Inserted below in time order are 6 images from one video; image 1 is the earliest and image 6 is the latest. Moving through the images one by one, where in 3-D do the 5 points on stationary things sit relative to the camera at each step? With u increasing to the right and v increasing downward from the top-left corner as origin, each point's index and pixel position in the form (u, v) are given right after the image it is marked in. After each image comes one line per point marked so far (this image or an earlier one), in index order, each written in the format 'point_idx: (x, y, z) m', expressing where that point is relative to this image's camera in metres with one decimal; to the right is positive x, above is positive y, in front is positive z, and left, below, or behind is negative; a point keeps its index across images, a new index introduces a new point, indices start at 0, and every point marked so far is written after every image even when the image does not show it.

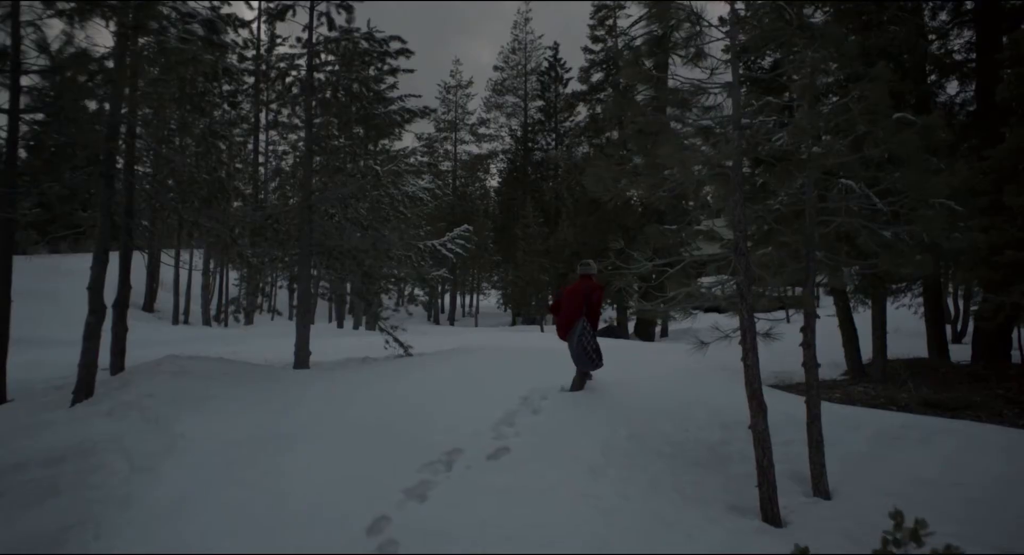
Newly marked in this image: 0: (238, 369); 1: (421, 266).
0: (-4.5, -1.5, +10.5) m
1: (-2.1, +0.3, +14.6) m
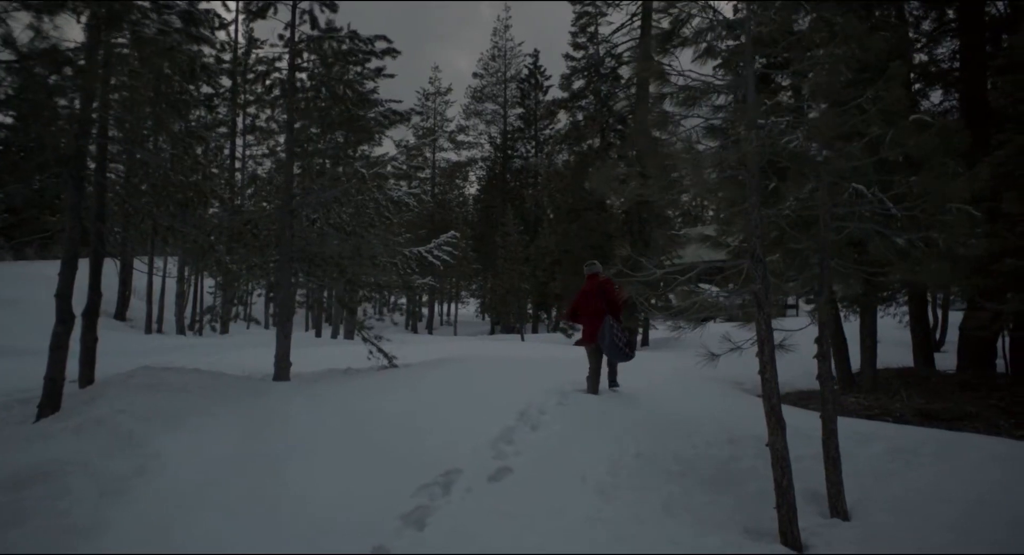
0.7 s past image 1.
0: (-4.6, -1.6, +9.9) m
1: (-2.4, +0.1, +14.2) m
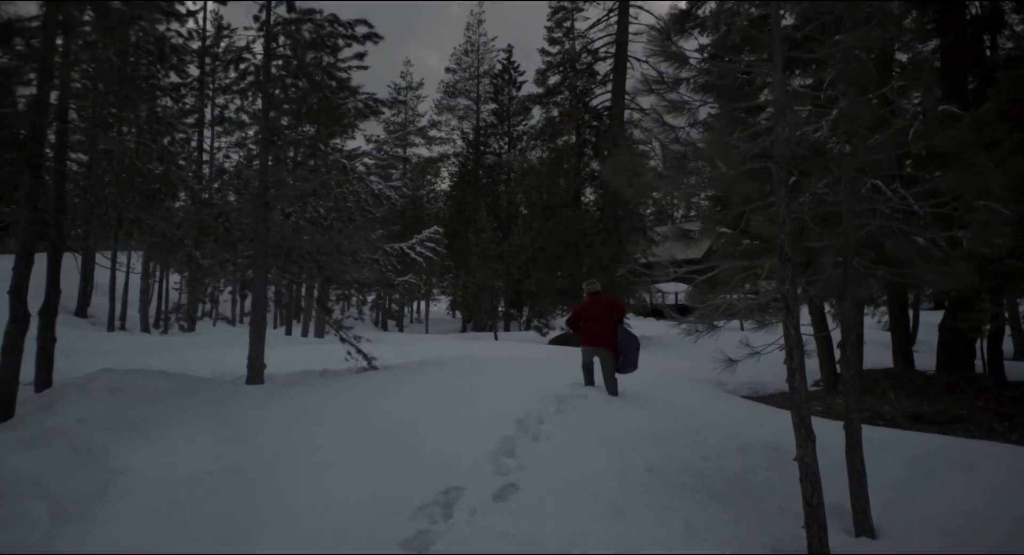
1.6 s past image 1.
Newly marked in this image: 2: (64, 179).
0: (-4.8, -1.5, +9.3) m
1: (-2.7, +0.1, +13.6) m
2: (-6.5, +1.4, +9.2) m
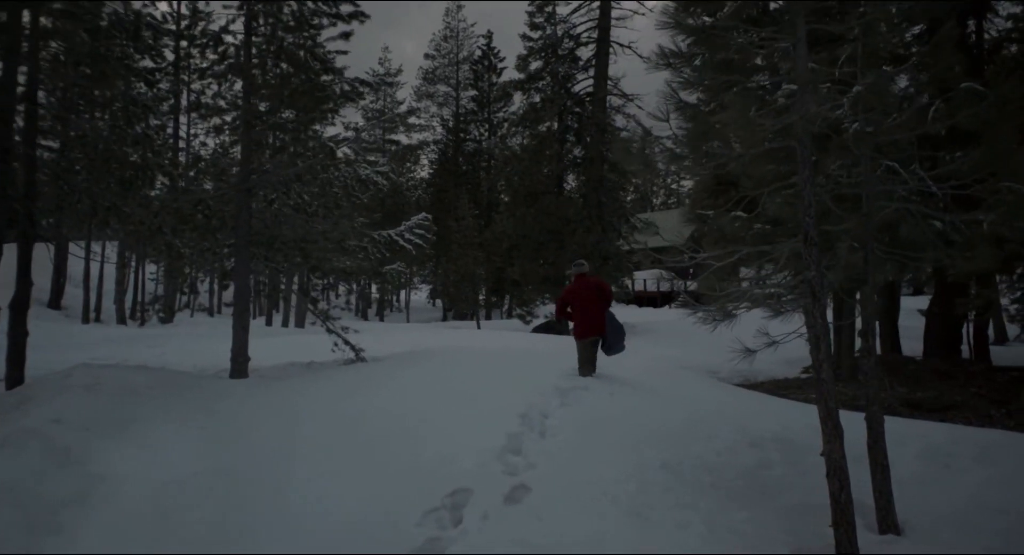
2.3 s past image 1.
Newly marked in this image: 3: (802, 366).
0: (-4.8, -1.4, +8.8) m
1: (-2.8, +0.4, +13.2) m
2: (-6.5, +1.5, +8.7) m
3: (+6.3, -2.0, +14.4) m
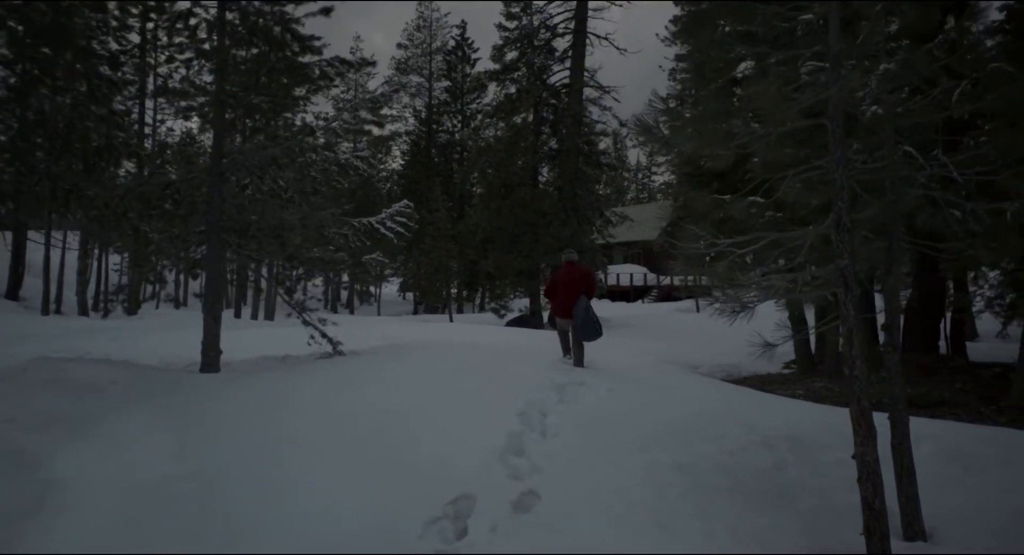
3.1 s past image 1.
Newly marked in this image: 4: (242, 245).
0: (-4.9, -1.2, +8.2) m
1: (-3.1, +0.5, +12.7) m
2: (-6.6, +1.7, +8.0) m
3: (+6.0, -1.9, +14.2) m
4: (-4.2, +0.5, +10.0) m
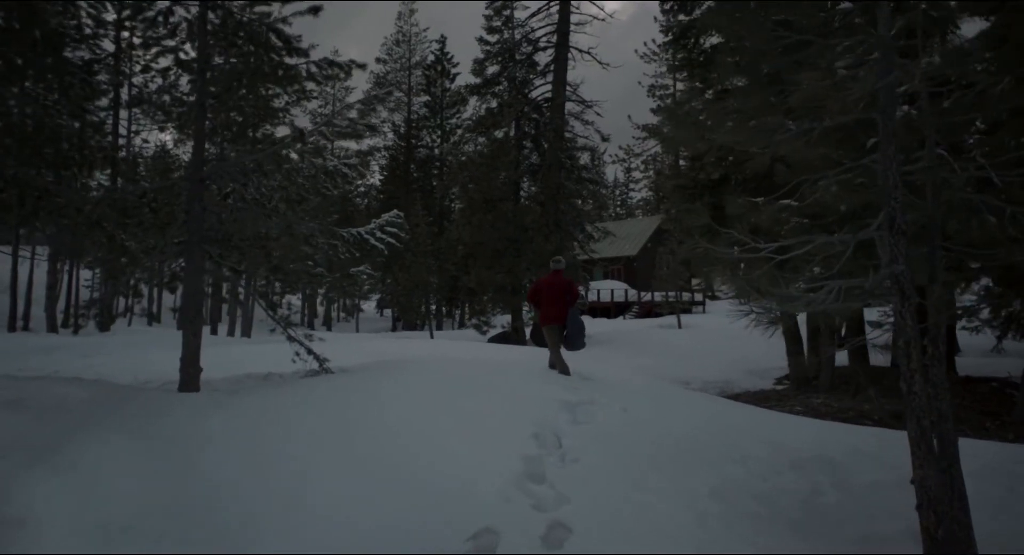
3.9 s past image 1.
0: (-4.9, -1.4, +7.6) m
1: (-3.2, +0.3, +12.2) m
2: (-6.6, +1.6, +7.4) m
3: (+5.8, -2.2, +14.0) m
4: (-4.2, +0.3, +9.4) m
